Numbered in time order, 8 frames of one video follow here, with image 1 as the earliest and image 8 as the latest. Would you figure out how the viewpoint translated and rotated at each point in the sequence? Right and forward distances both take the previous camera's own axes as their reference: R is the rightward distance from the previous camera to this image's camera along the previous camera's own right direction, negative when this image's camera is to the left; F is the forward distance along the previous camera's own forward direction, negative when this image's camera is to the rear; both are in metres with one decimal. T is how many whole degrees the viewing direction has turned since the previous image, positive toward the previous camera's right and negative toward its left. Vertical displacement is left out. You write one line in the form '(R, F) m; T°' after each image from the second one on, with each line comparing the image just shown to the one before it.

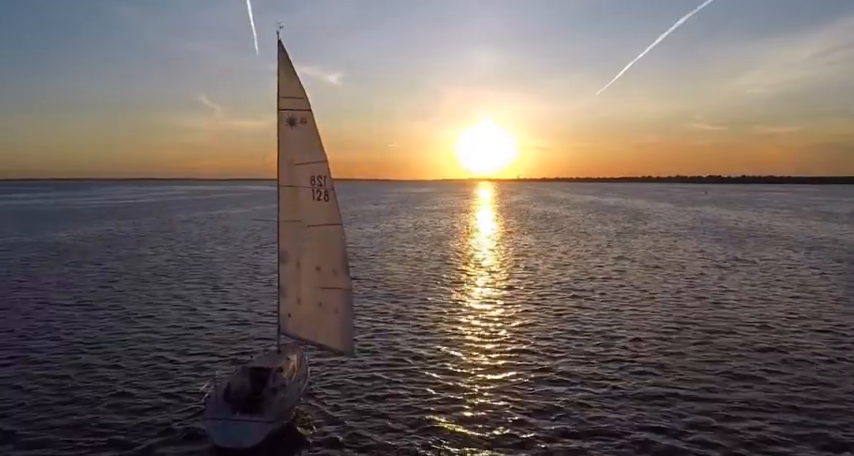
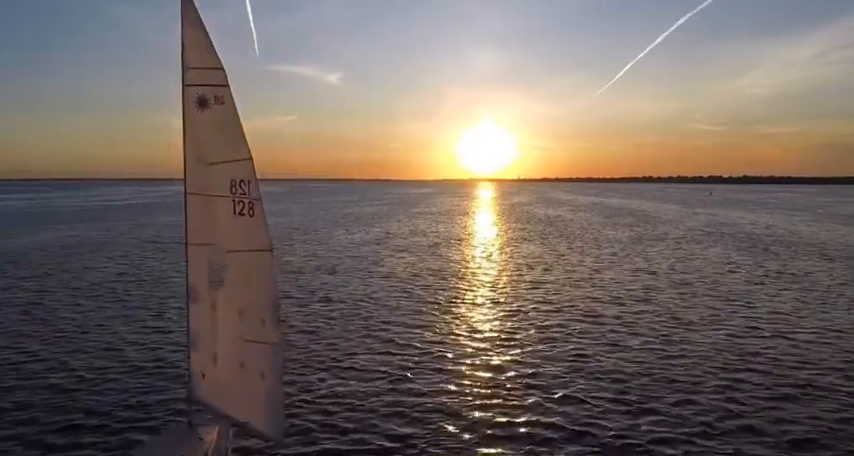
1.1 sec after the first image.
(+0.5, +3.9) m; 0°
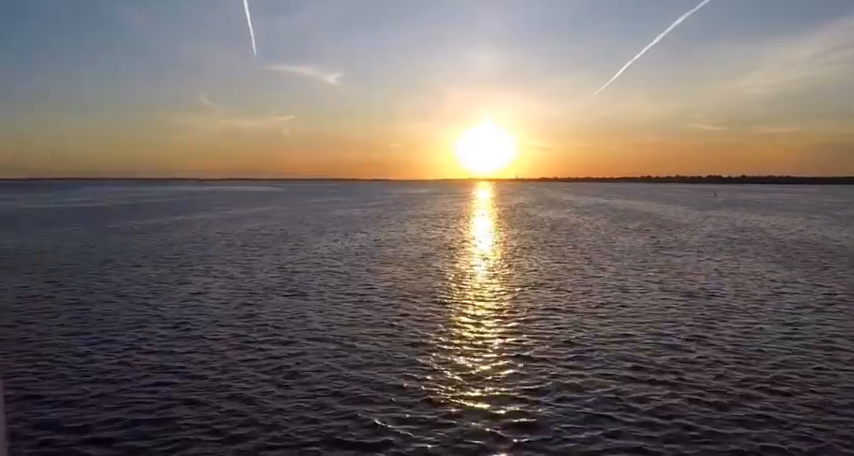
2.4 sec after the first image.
(+0.6, +4.6) m; 0°
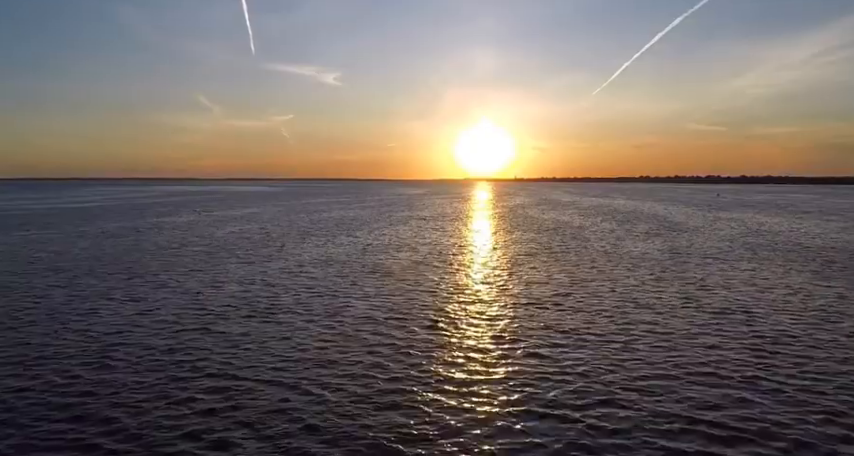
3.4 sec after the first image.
(+0.3, +3.5) m; 0°
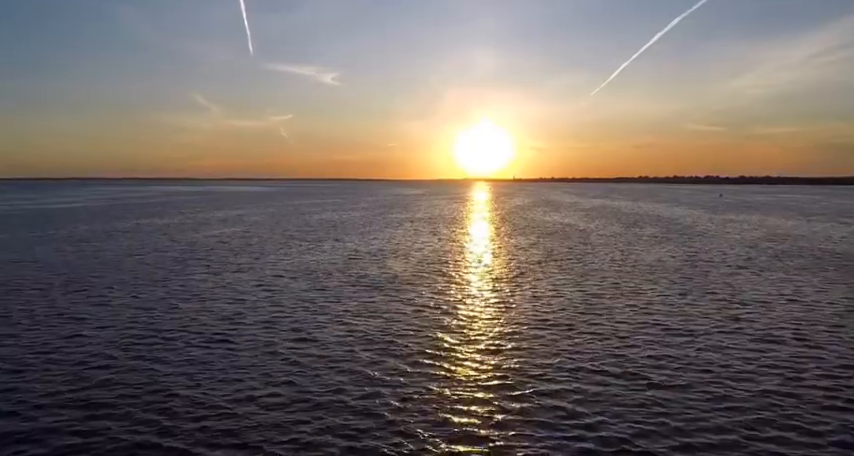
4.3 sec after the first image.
(+0.4, +3.2) m; 0°
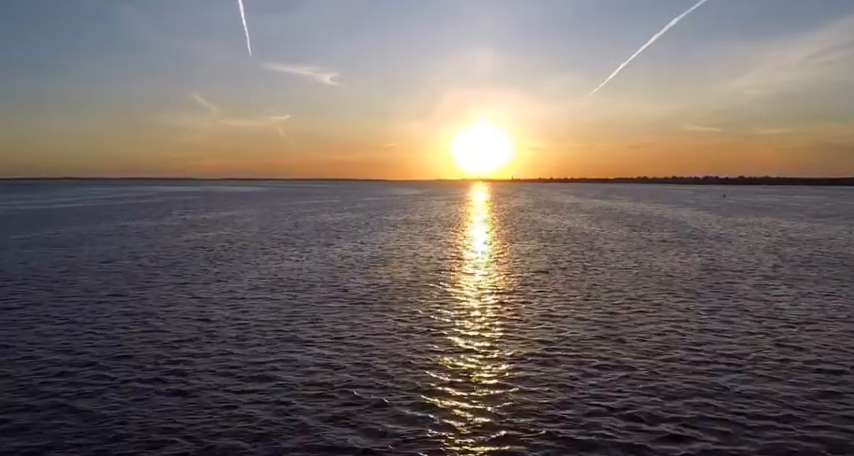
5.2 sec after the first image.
(+0.2, +2.8) m; 0°
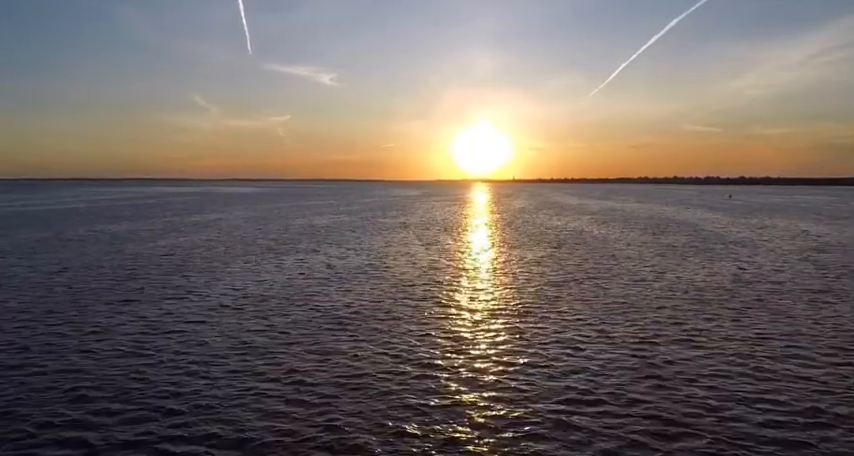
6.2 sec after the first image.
(+0.1, +3.8) m; 0°
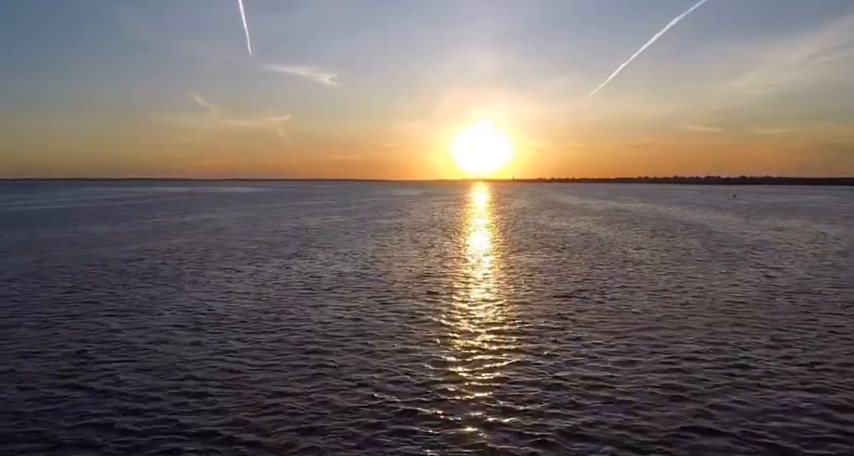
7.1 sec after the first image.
(+0.2, +2.8) m; 0°
